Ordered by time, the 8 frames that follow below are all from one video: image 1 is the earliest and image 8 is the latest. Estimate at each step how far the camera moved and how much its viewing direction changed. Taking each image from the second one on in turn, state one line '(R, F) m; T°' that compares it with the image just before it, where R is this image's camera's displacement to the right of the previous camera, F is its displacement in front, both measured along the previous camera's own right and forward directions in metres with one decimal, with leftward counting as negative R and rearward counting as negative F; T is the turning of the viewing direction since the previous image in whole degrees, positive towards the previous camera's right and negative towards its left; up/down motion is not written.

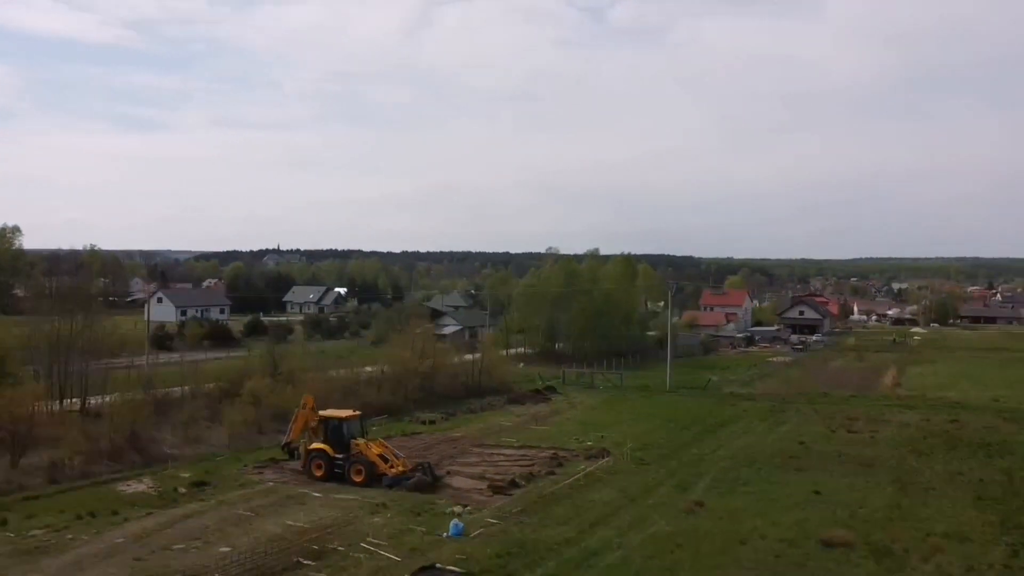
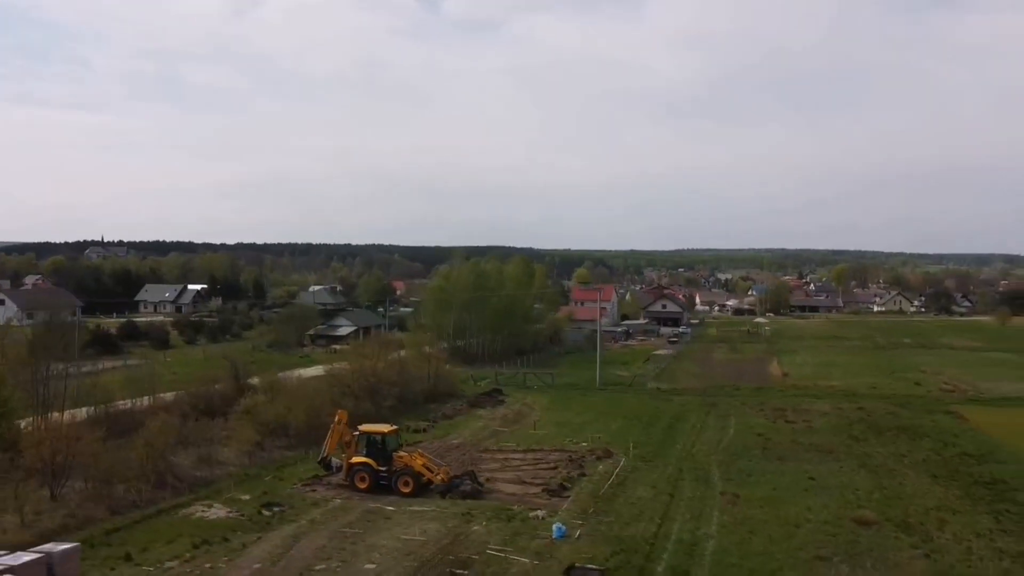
(-4.5, -1.0) m; +12°
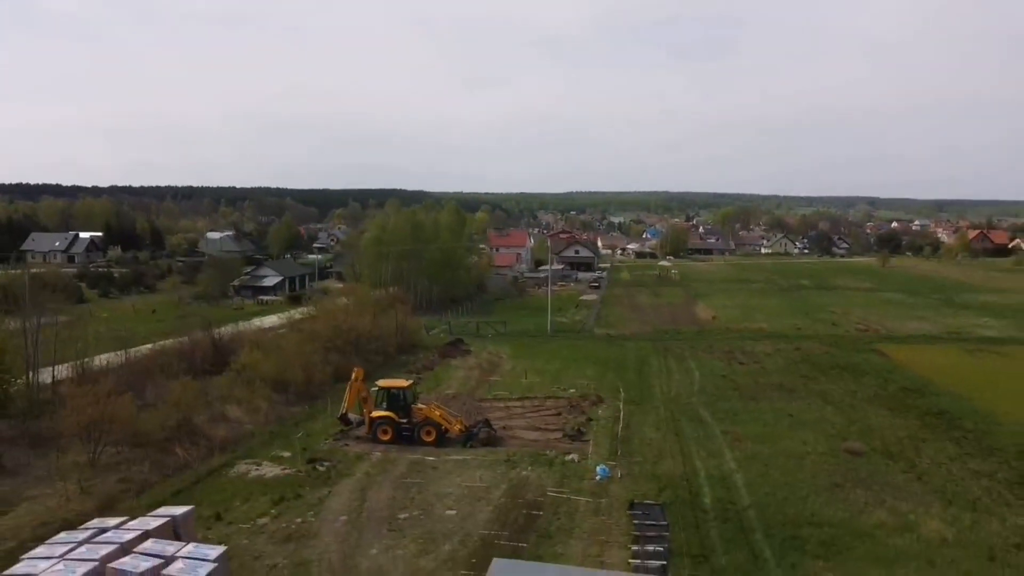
(-3.0, -0.8) m; +8°
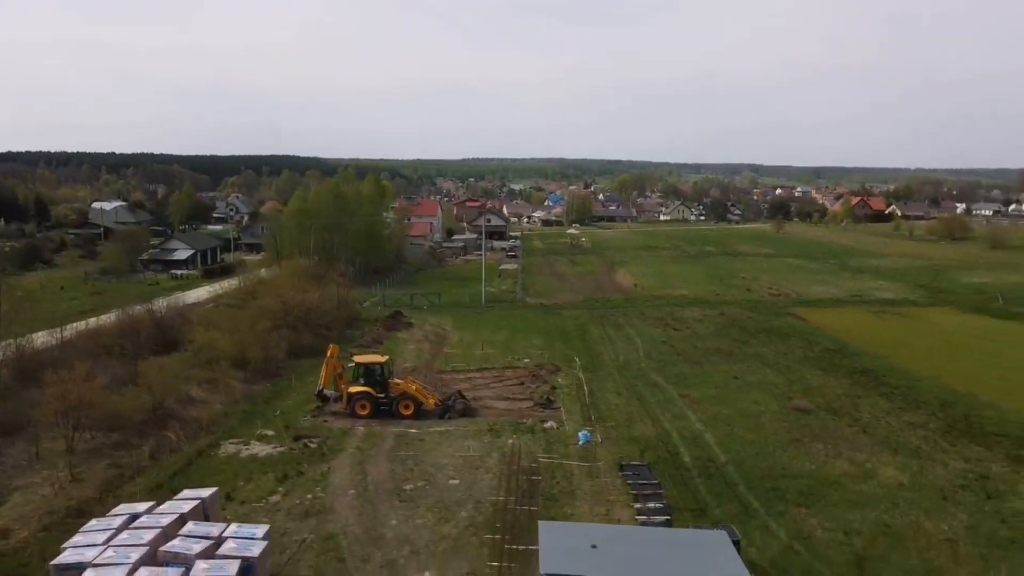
(-1.8, -0.5) m; +7°
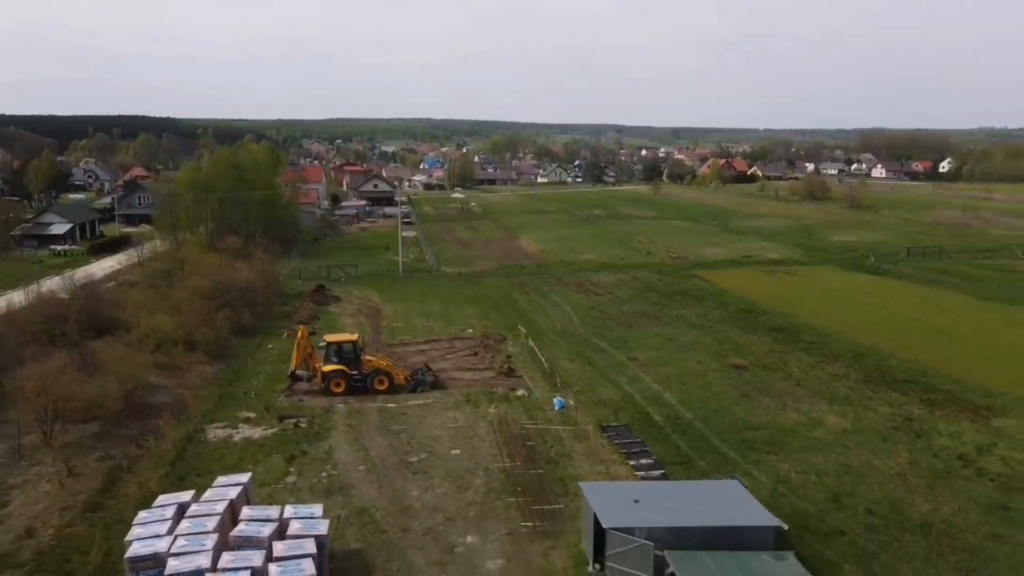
(-2.3, -0.7) m; +9°
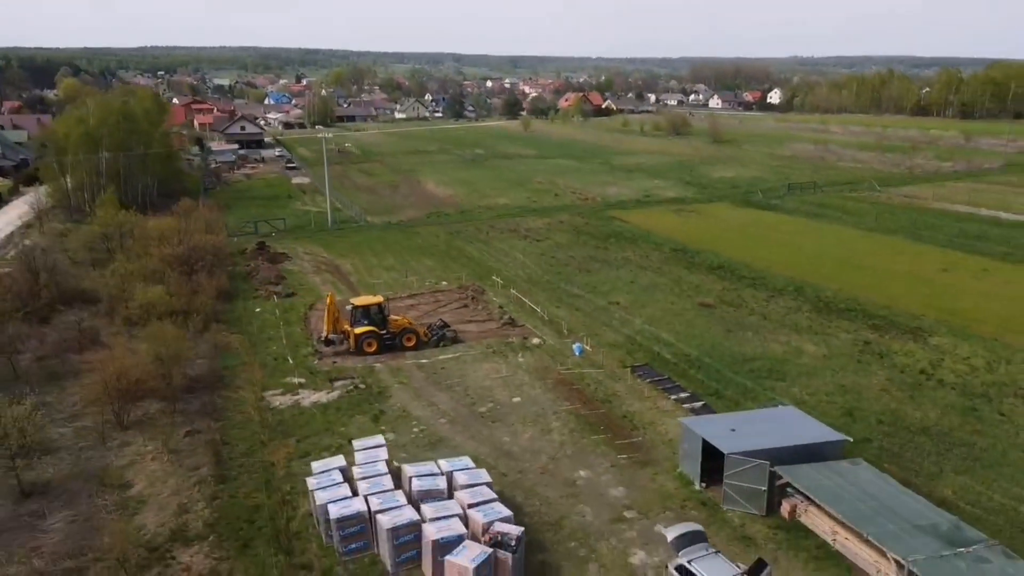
(-4.3, -1.3) m; +11°
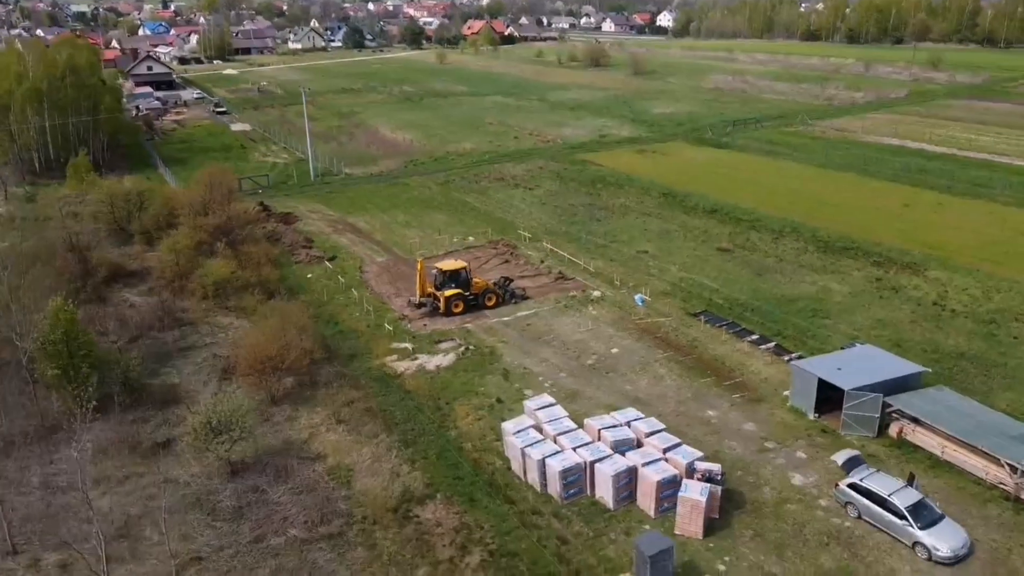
(-5.0, -1.5) m; +8°
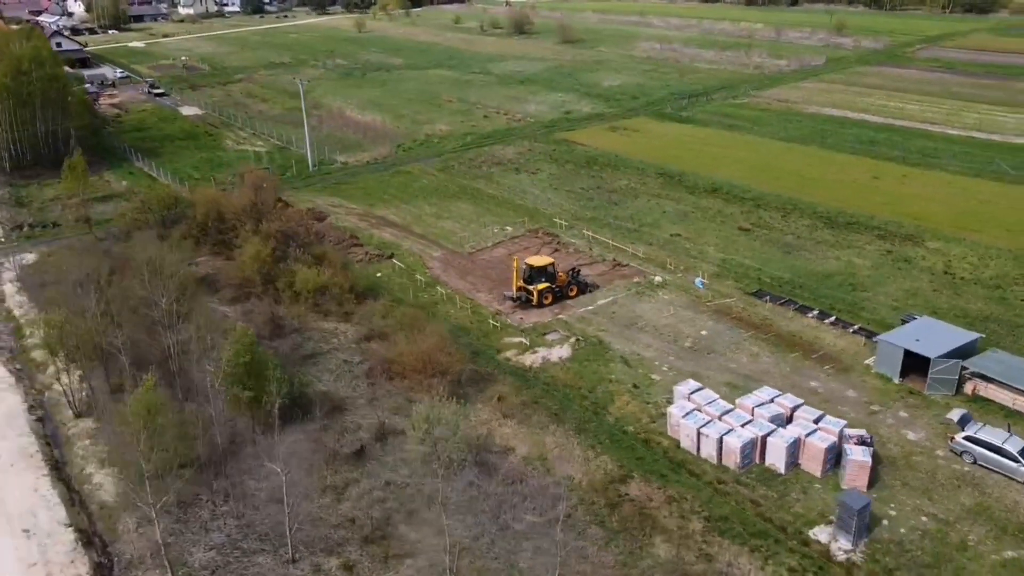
(-5.8, -1.7) m; +8°
